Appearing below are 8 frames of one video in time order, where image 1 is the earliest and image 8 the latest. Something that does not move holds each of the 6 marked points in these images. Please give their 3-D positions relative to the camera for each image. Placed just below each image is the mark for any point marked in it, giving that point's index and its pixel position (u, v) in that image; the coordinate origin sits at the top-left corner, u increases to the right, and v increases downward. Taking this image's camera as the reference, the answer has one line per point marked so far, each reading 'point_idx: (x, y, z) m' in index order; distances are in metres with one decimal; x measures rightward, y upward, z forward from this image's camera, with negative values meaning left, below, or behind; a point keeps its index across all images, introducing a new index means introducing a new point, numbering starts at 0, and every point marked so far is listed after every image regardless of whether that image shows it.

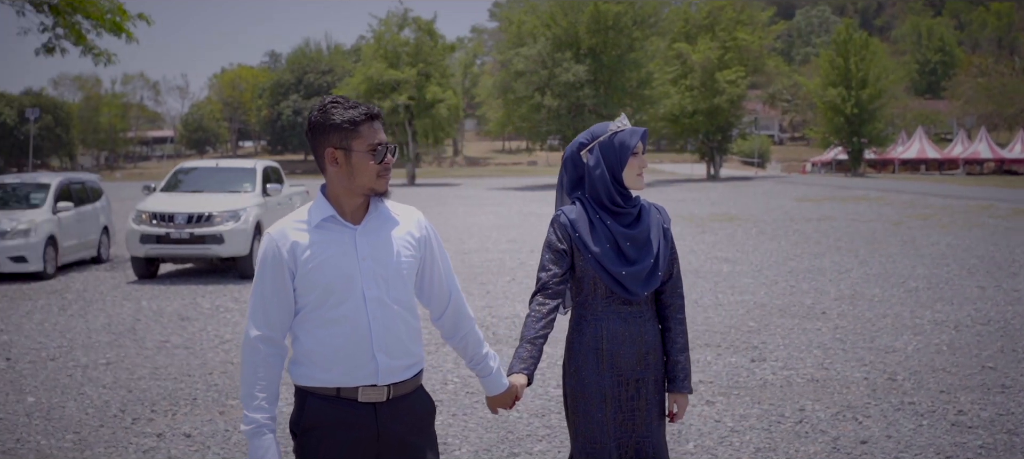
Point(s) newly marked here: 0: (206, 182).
0: (-3.8, +0.6, +13.5) m
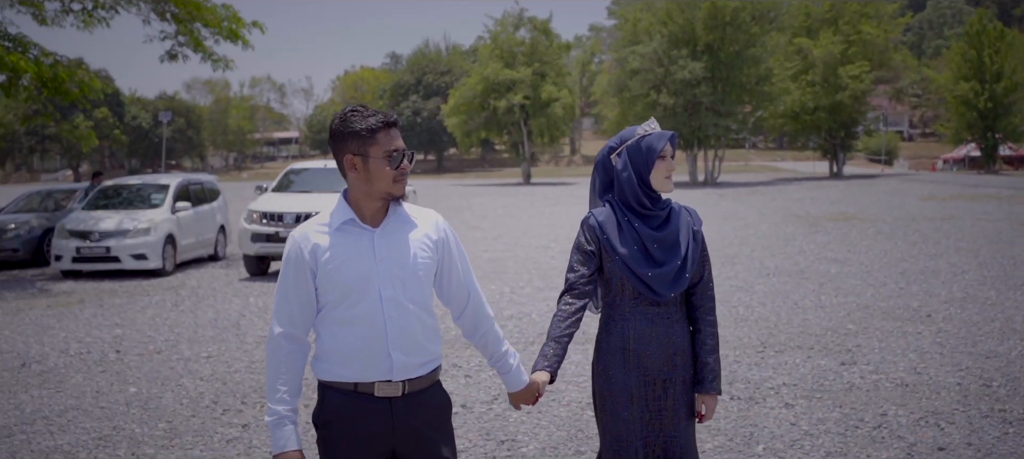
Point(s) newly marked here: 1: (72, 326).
0: (-2.5, +0.6, +13.9) m
1: (-3.5, -0.8, +8.5) m
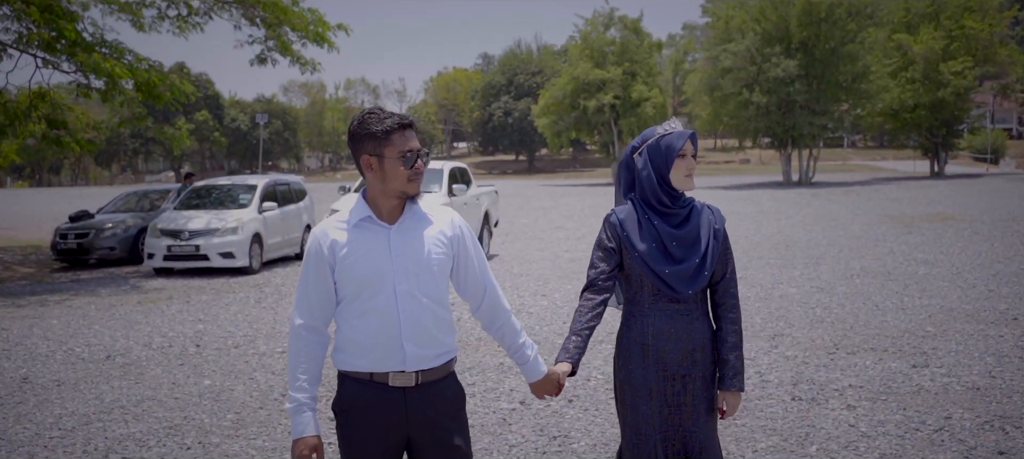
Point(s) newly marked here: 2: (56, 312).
0: (-1.5, +0.6, +14.2) m
1: (-2.9, -0.7, +8.8) m
2: (-4.1, -0.7, +9.8) m
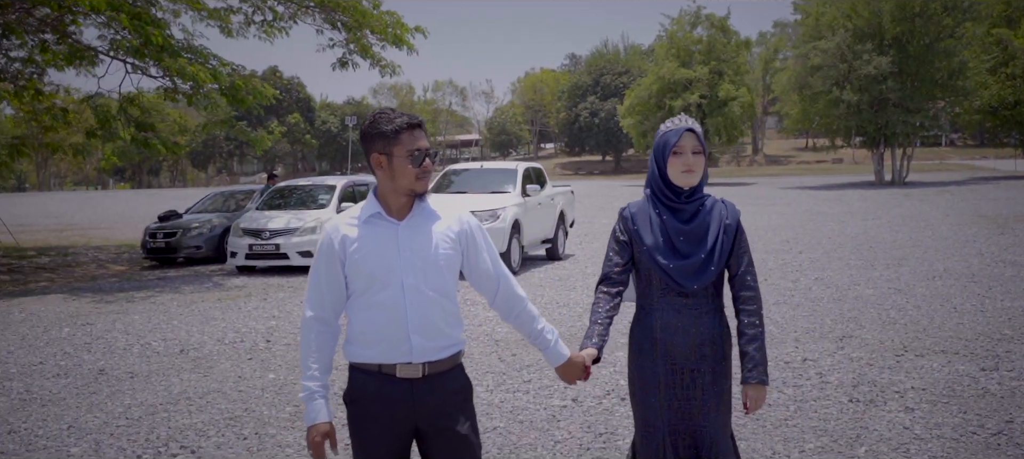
0: (-0.5, +0.6, +14.3) m
1: (-2.3, -0.7, +9.1) m
2: (-3.5, -0.7, +10.2) m
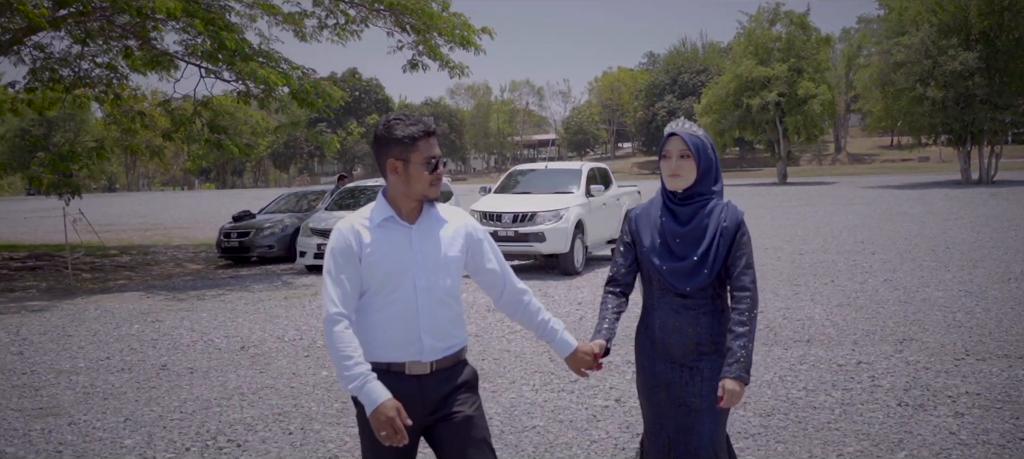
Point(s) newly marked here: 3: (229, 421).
0: (+0.3, +0.6, +14.4) m
1: (-1.9, -0.7, +9.3) m
2: (-2.9, -0.7, +10.4) m
3: (-1.4, -0.9, +5.2) m
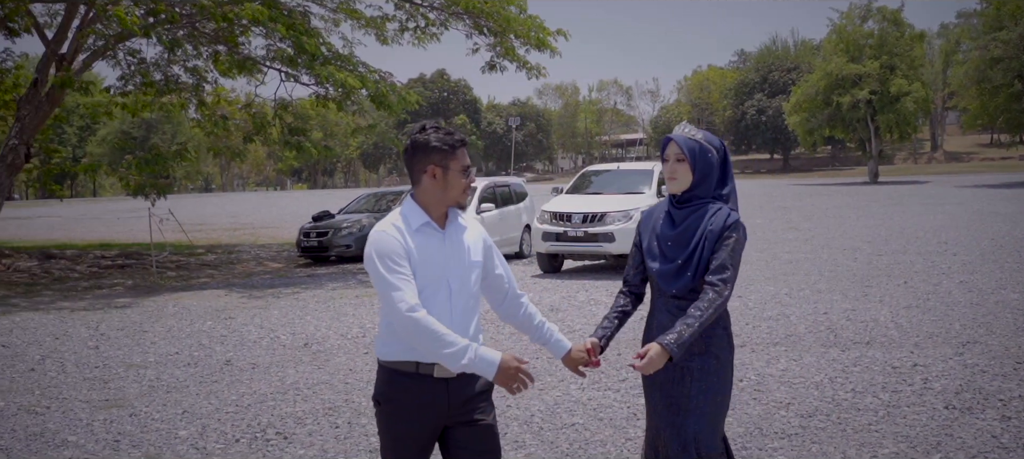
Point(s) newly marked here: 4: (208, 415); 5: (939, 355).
0: (+1.3, +0.6, +14.5) m
1: (-1.3, -0.7, +9.6) m
2: (-2.3, -0.7, +10.8) m
3: (-1.2, -0.9, +5.4) m
4: (-1.5, -0.9, +5.4) m
5: (+2.9, -0.8, +7.3) m
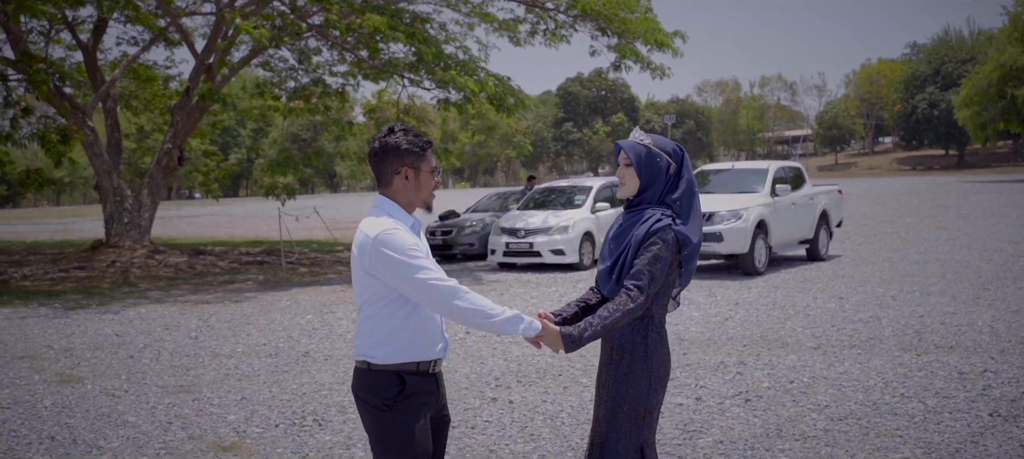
0: (+2.8, +0.6, +14.3) m
1: (-0.5, -0.7, +9.9) m
2: (-1.3, -0.7, +11.2) m
3: (-1.0, -0.9, +5.8) m
4: (-1.3, -0.9, +5.8) m
5: (+3.3, -0.9, +7.0) m
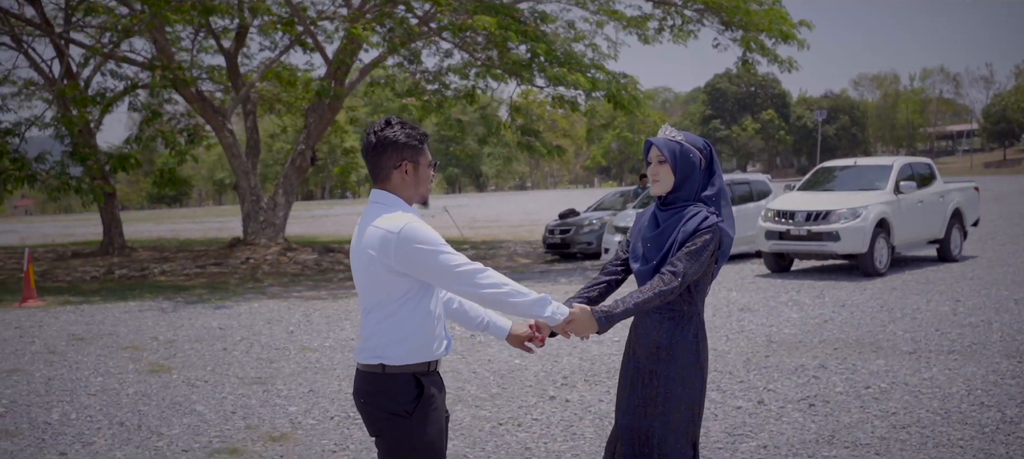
0: (+4.3, +0.7, +13.8) m
1: (+0.4, -0.7, +9.9) m
2: (-0.2, -0.7, +11.4) m
3: (-0.7, -0.9, +5.9) m
4: (-1.0, -0.9, +6.0) m
5: (+3.8, -0.9, +6.5) m
